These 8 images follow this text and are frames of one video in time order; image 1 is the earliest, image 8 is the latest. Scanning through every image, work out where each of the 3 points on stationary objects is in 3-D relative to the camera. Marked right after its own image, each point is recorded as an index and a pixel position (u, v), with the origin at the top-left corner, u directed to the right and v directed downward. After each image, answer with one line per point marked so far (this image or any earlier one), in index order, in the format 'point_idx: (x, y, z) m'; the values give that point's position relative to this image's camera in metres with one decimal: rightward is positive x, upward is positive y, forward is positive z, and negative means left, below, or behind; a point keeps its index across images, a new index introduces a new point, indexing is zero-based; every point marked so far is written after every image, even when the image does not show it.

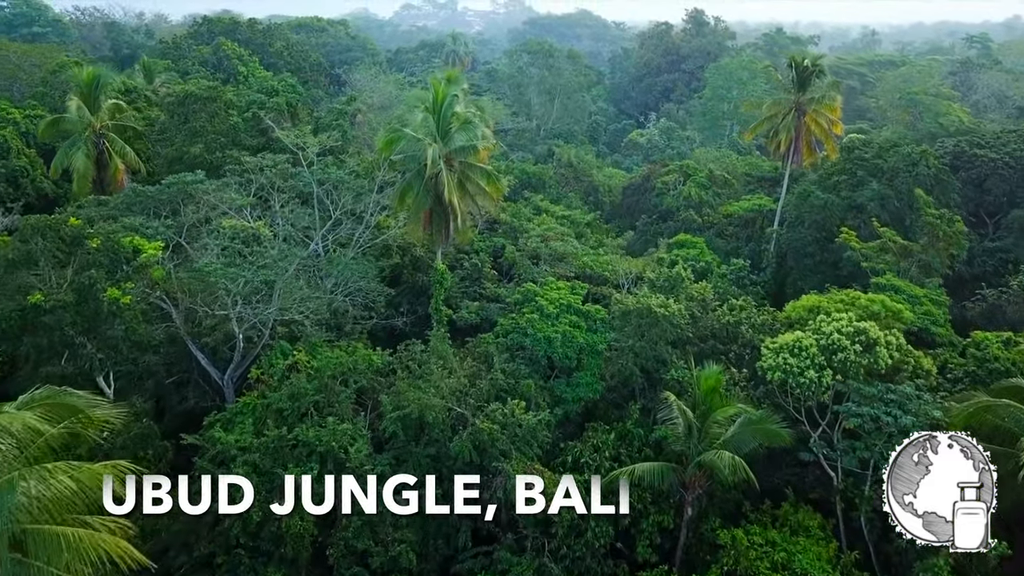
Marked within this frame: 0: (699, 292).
0: (+5.6, -0.1, +17.6) m
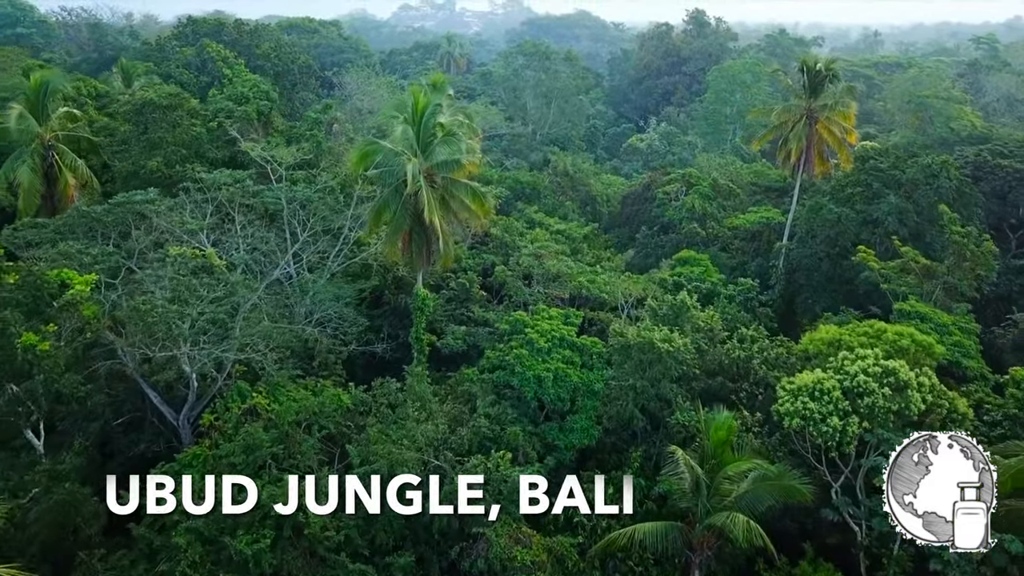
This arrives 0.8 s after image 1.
0: (+5.3, -0.9, +16.0) m
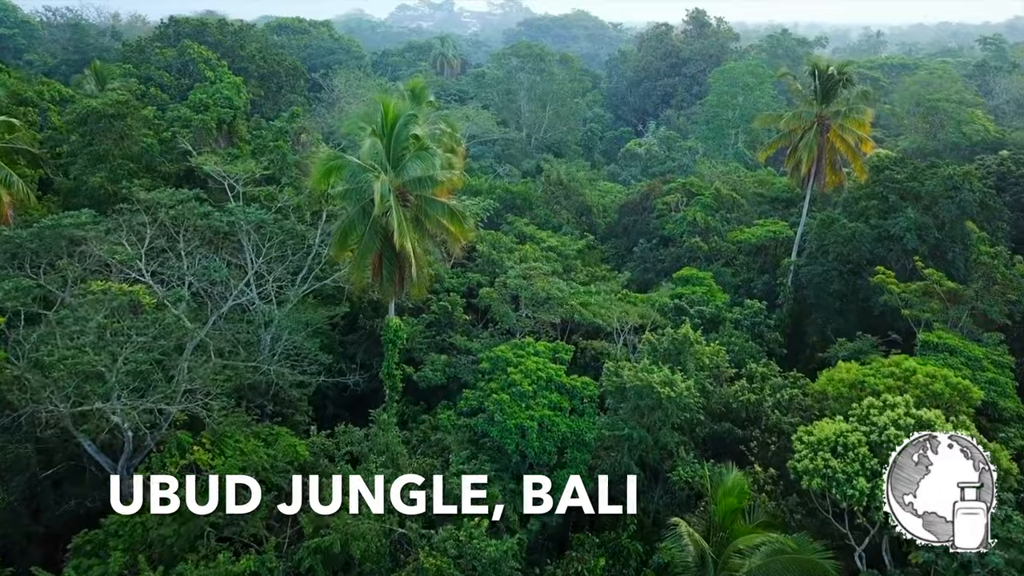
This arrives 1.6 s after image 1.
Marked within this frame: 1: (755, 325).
0: (+4.8, -1.7, +14.3) m
1: (+8.0, -1.2, +19.3) m
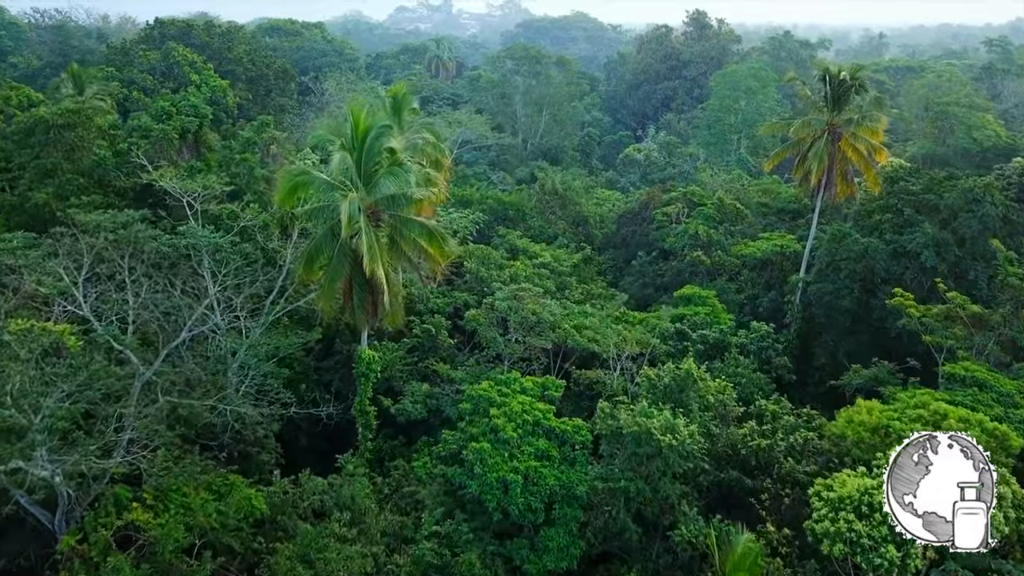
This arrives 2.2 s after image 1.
0: (+4.5, -2.3, +12.9) m
1: (+7.6, -1.9, +17.9) m
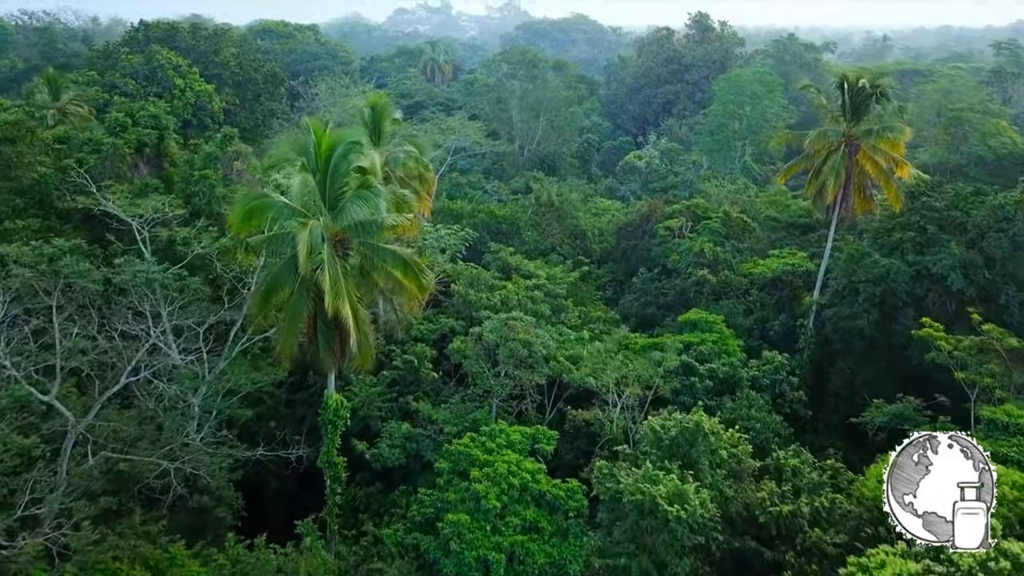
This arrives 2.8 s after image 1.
0: (+4.2, -3.1, +11.4) m
1: (+7.4, -2.7, +16.4) m
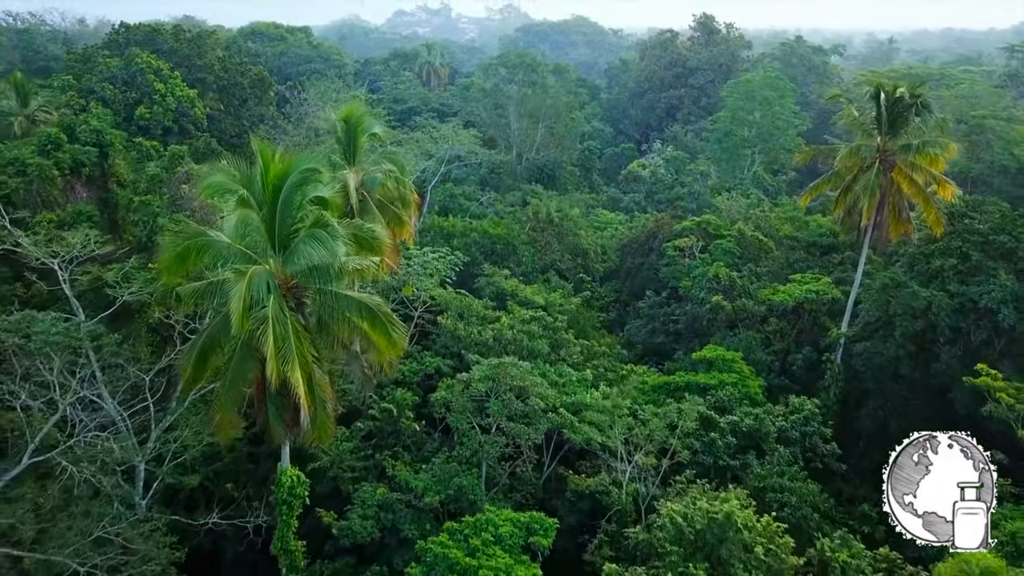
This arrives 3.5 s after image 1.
0: (+4.0, -4.0, +9.3) m
1: (+7.2, -3.6, +14.3) m
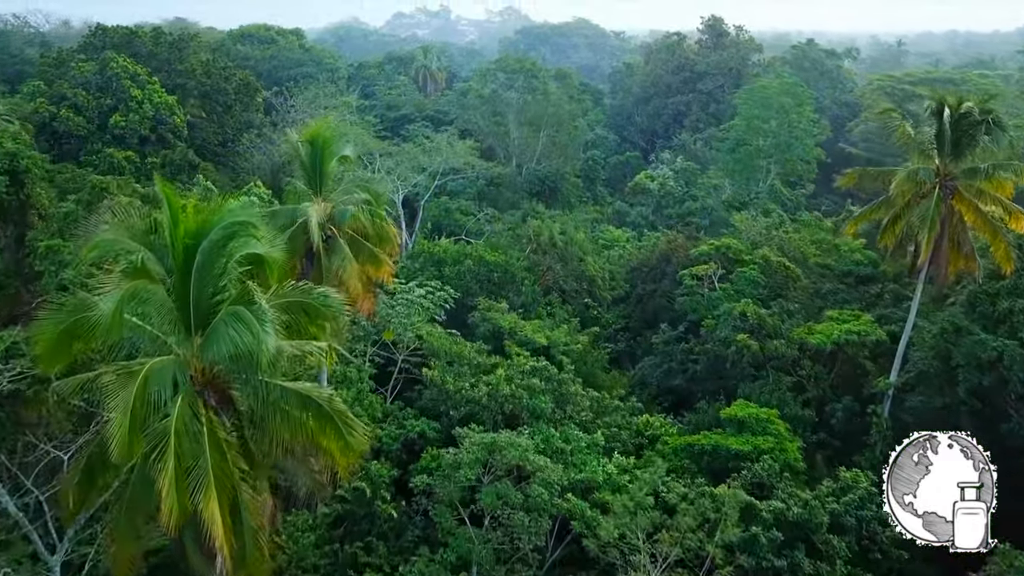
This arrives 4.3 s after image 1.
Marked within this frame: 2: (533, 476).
0: (+4.0, -5.1, +6.9) m
1: (+7.1, -4.8, +11.9) m
2: (+0.4, -3.6, +11.1) m
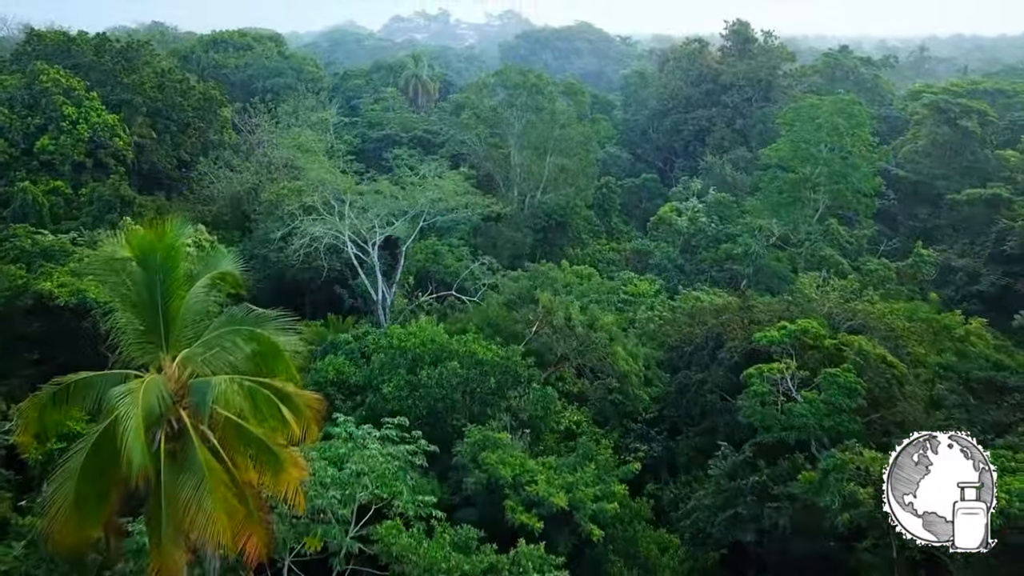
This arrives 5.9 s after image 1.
0: (+4.0, -7.8, +1.3) m
1: (+7.2, -7.4, +6.3) m
2: (+0.5, -6.2, +5.5) m
